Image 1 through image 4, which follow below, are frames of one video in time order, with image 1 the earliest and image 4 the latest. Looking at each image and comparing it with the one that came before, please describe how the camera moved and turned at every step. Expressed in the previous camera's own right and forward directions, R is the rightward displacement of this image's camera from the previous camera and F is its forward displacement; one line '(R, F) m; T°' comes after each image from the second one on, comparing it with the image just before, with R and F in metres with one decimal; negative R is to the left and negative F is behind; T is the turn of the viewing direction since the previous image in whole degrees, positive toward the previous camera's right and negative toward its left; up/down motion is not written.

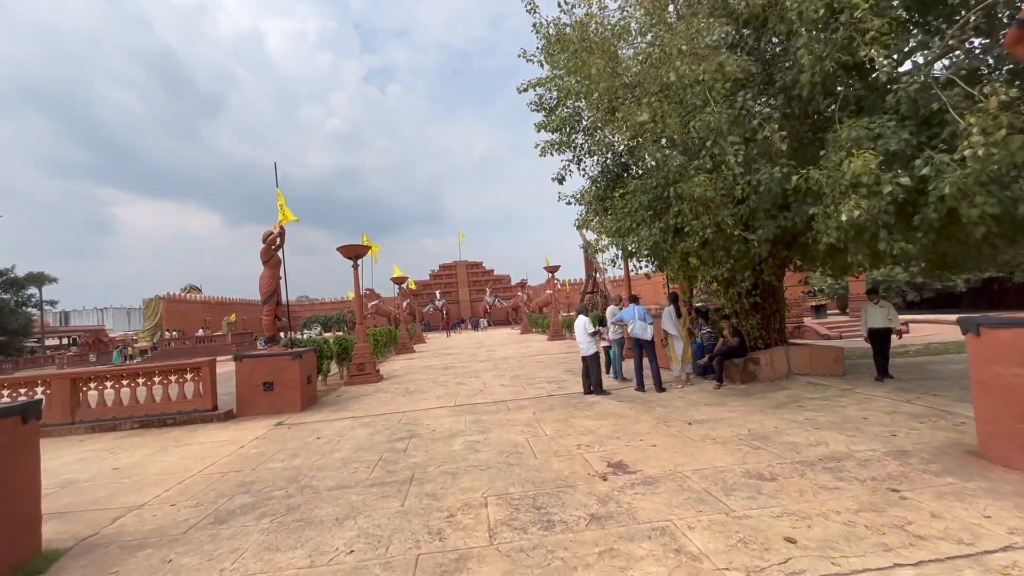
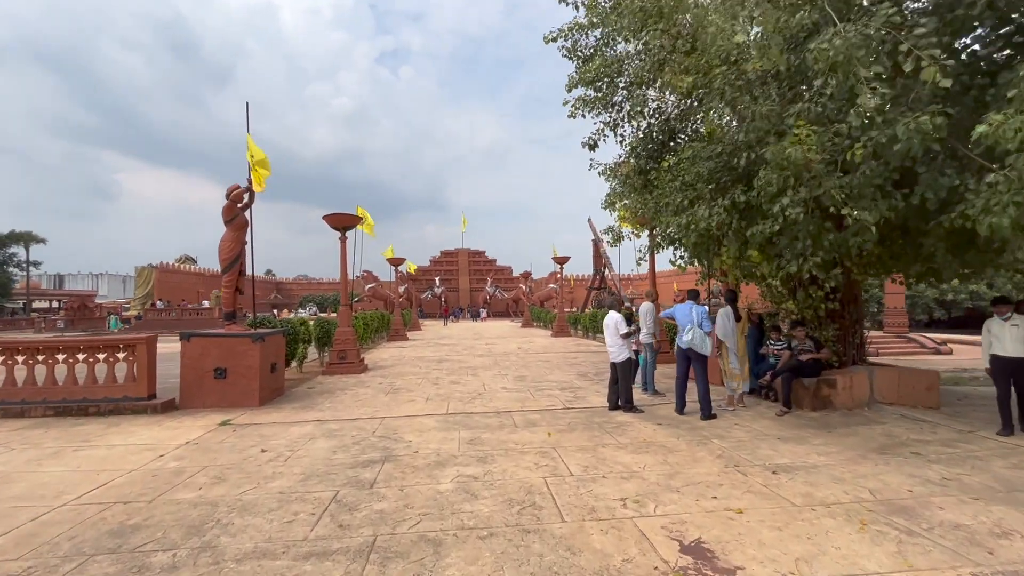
(-0.2, +1.6) m; 0°
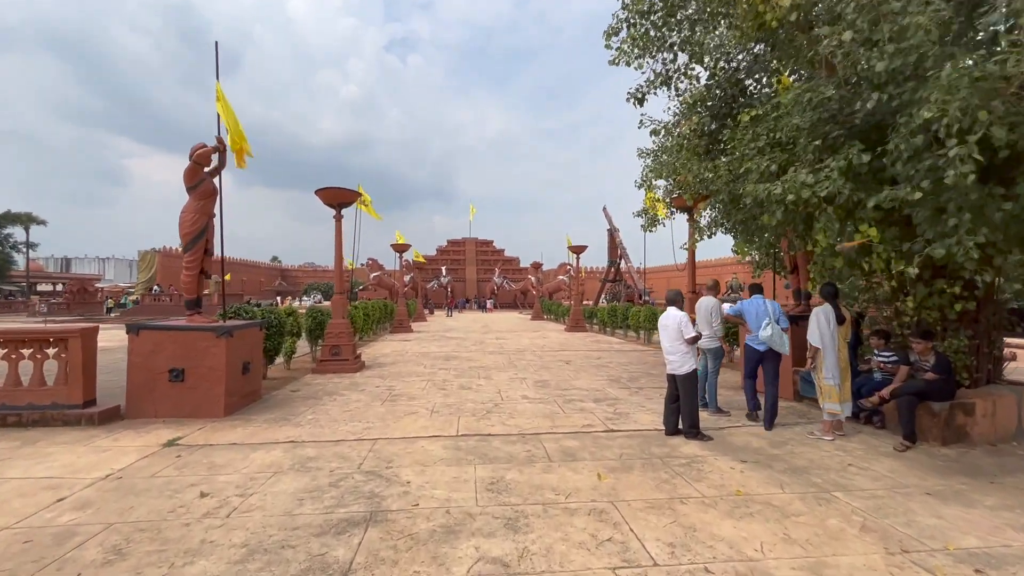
(-0.3, +1.4) m; -1°
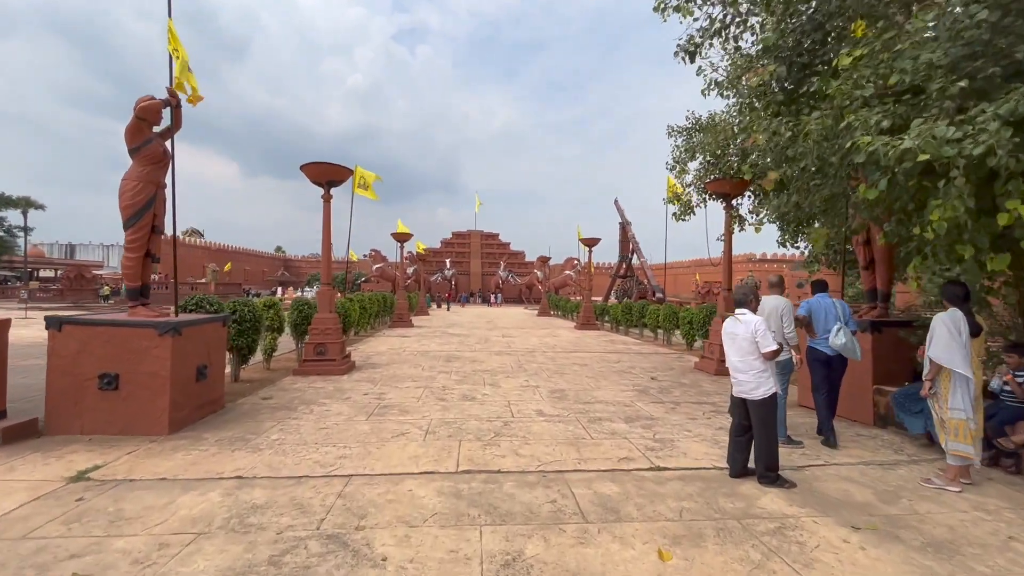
(-0.1, +1.2) m; 0°
